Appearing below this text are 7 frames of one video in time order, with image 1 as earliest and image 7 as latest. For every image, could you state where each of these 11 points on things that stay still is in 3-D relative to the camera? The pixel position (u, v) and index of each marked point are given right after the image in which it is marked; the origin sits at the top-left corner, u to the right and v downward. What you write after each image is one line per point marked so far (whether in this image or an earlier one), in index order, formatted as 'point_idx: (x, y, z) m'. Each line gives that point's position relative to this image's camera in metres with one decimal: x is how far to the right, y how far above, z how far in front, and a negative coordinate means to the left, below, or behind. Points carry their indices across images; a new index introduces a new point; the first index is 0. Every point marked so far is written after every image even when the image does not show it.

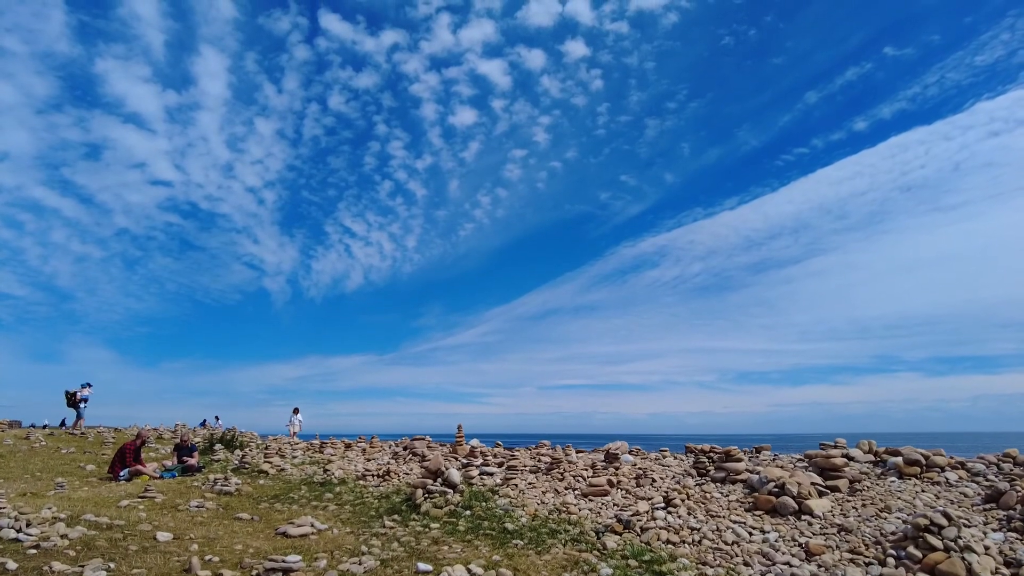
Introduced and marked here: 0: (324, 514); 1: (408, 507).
0: (-3.0, -3.7, +9.8) m
1: (-1.7, -3.7, +10.0) m
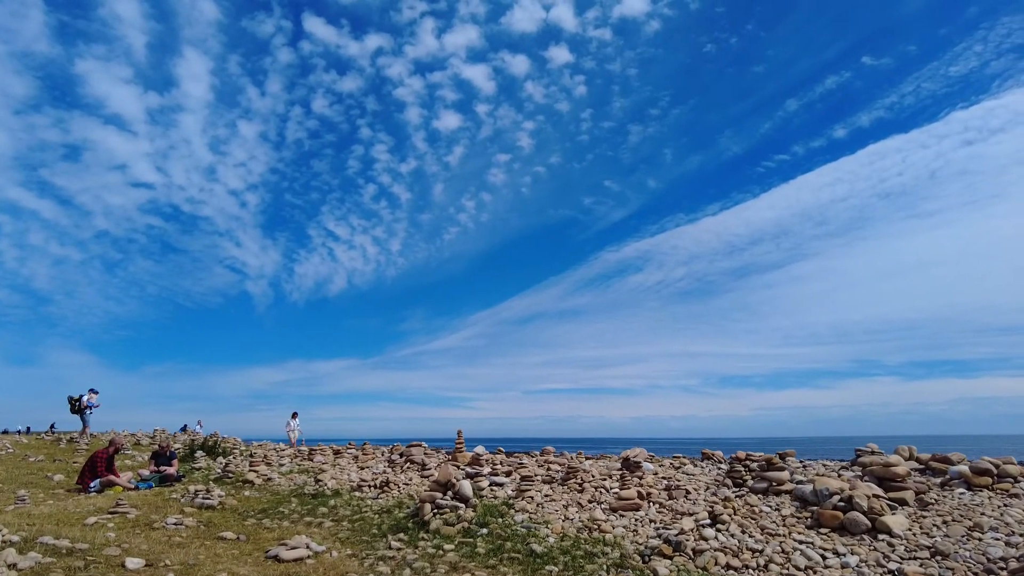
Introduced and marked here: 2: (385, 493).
0: (-3.0, -3.7, +9.1) m
1: (-1.6, -3.7, +9.4) m
2: (-2.5, -3.9, +11.5) m
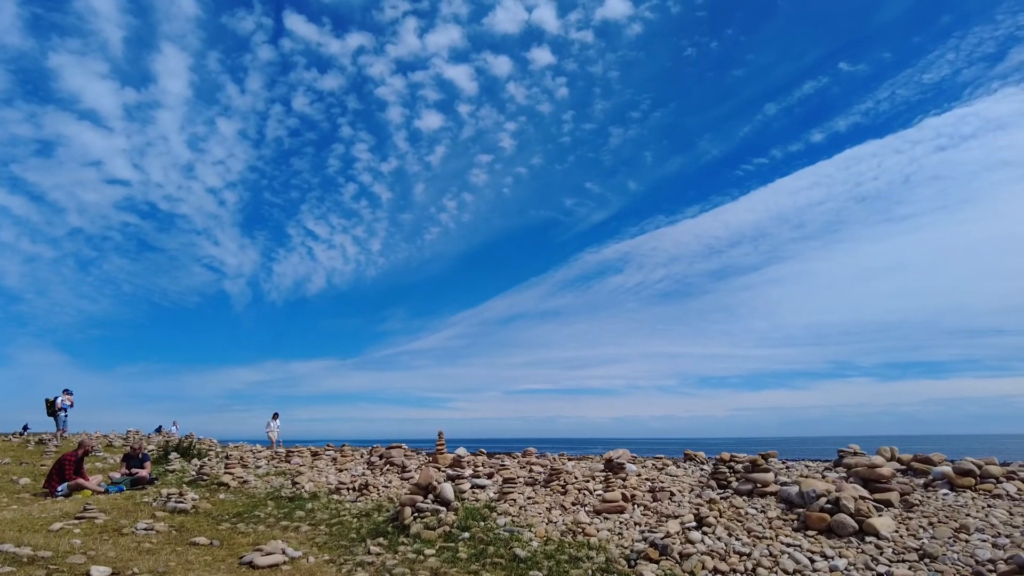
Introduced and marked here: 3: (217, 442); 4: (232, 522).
0: (-3.3, -3.7, +8.9) m
1: (-1.9, -3.6, +9.2) m
2: (-2.8, -3.9, +11.3) m
3: (-8.6, -4.5, +17.8) m
4: (-4.4, -3.7, +9.6) m
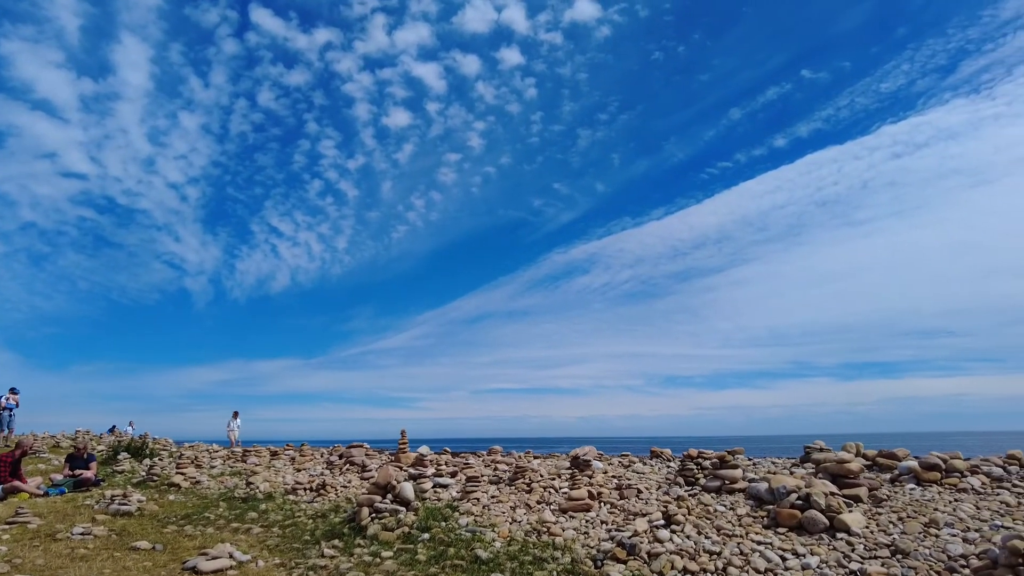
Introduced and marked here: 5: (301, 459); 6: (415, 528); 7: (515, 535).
0: (-3.8, -3.6, +8.6) m
1: (-2.4, -3.5, +8.9) m
2: (-3.4, -3.8, +11.0) m
3: (-9.6, -4.3, +17.1) m
4: (-5.0, -3.5, +9.1) m
5: (-5.1, -4.1, +14.5) m
6: (-1.5, -3.5, +8.8) m
7: (0.0, -3.4, +8.5) m
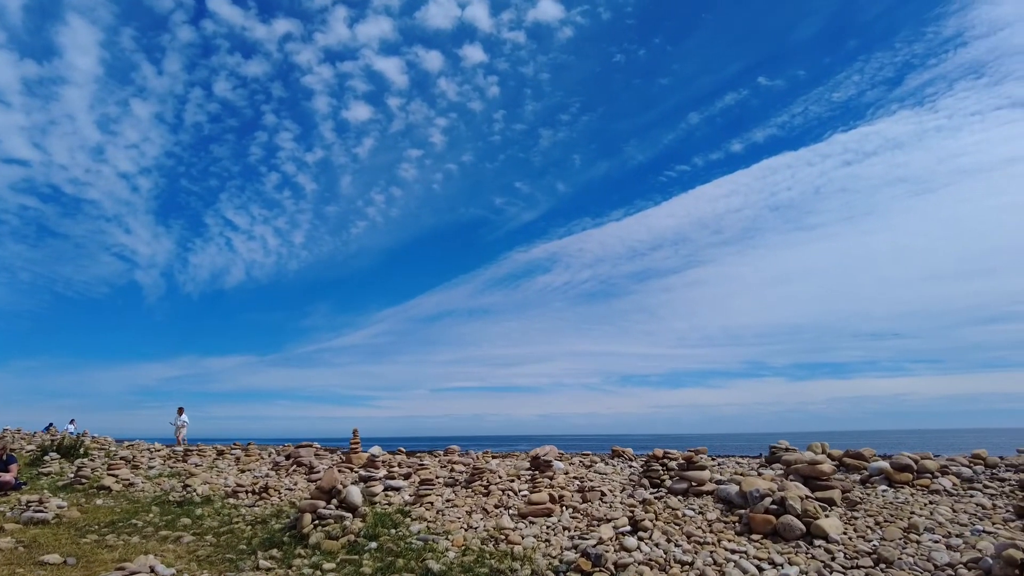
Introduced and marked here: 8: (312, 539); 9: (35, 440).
0: (-4.3, -3.4, +8.0) m
1: (-3.0, -3.4, +8.5) m
2: (-4.2, -3.6, +10.4) m
3: (-10.7, -4.1, +16.2) m
4: (-5.6, -3.4, +8.5) m
5: (-6.0, -3.9, +13.9) m
6: (-2.1, -3.3, +8.4) m
7: (-0.5, -3.4, +8.2) m
8: (-2.7, -3.3, +8.3) m
9: (-13.2, -4.2, +16.9) m
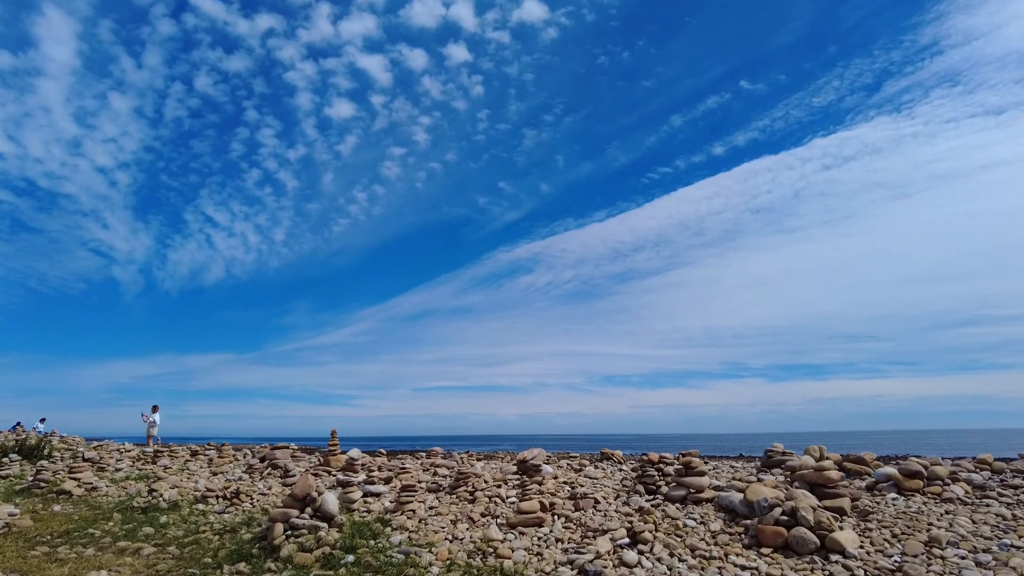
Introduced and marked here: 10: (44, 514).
0: (-4.5, -3.3, +7.6) m
1: (-3.3, -3.4, +8.1) m
2: (-4.4, -3.5, +10.0) m
3: (-11.1, -3.9, +15.6) m
4: (-5.8, -3.3, +8.1) m
5: (-6.4, -3.8, +13.4) m
6: (-2.3, -3.3, +8.0) m
7: (-0.7, -3.3, +7.9) m
8: (-2.9, -3.3, +7.9) m
9: (-13.7, -4.1, +16.2) m
10: (-6.9, -3.4, +9.3) m
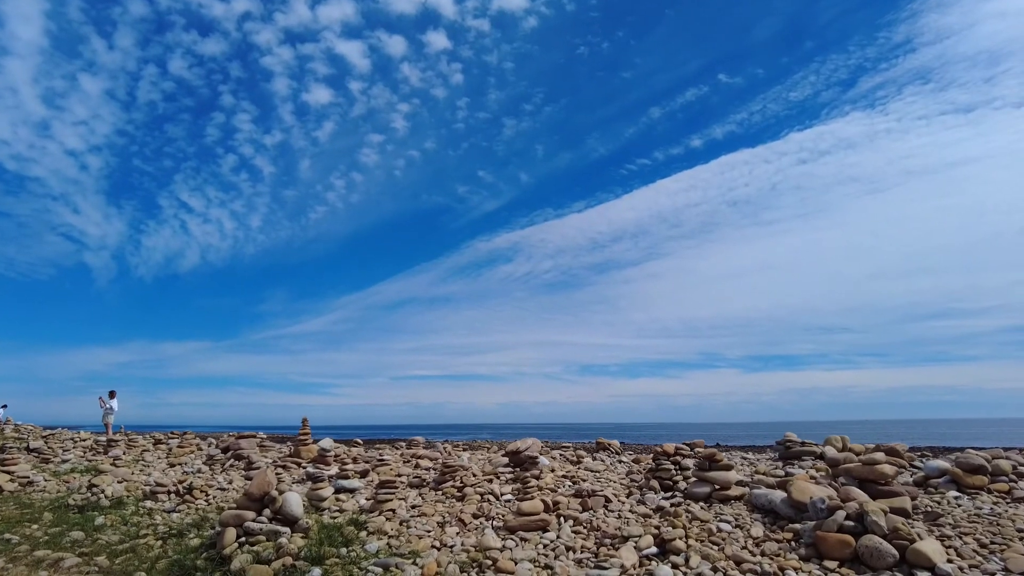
0: (-4.7, -3.0, +6.9) m
1: (-3.4, -3.0, +7.4) m
2: (-4.7, -3.2, +9.3) m
3: (-11.5, -3.4, +14.6) m
4: (-6.0, -3.0, +7.3) m
5: (-6.8, -3.4, +12.6) m
6: (-2.4, -3.0, +7.4) m
7: (-0.9, -3.0, +7.3) m
8: (-3.1, -3.0, +7.2) m
9: (-14.1, -3.5, +15.2) m
10: (-7.1, -3.0, +8.5) m
